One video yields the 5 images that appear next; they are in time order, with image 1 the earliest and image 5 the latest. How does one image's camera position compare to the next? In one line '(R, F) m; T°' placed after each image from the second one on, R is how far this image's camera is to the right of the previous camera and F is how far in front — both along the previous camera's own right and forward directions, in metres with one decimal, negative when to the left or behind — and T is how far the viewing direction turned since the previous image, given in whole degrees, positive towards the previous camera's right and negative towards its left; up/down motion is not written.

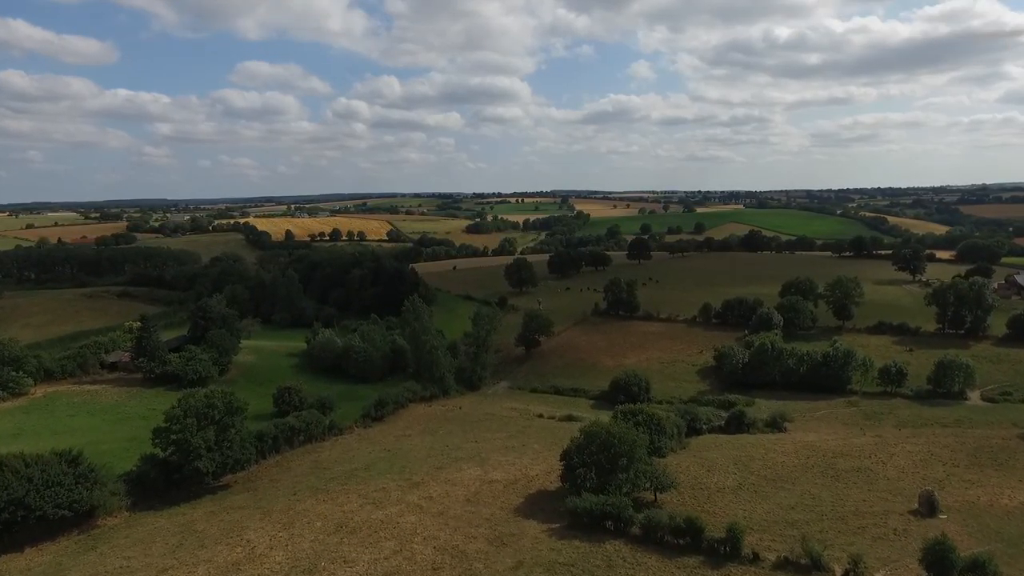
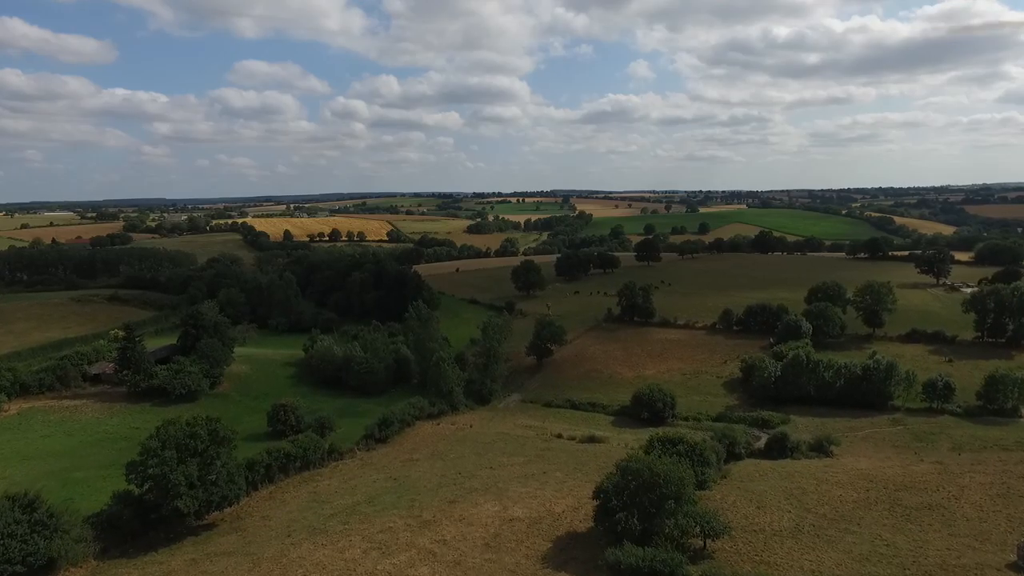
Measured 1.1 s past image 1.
(-0.9, +3.4) m; 0°
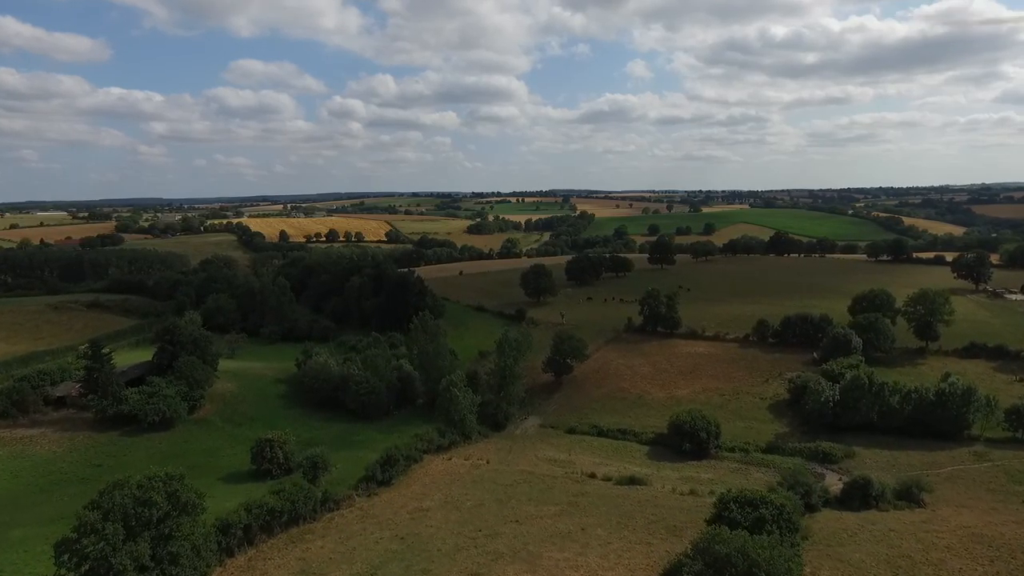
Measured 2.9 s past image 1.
(-1.2, +5.3) m; 0°
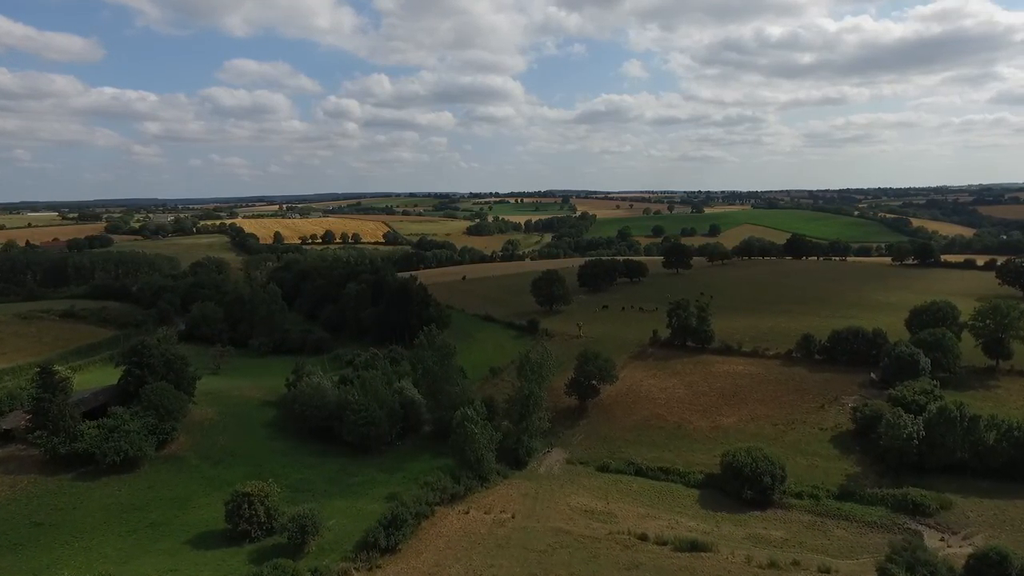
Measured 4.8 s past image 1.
(-1.4, +5.7) m; 0°
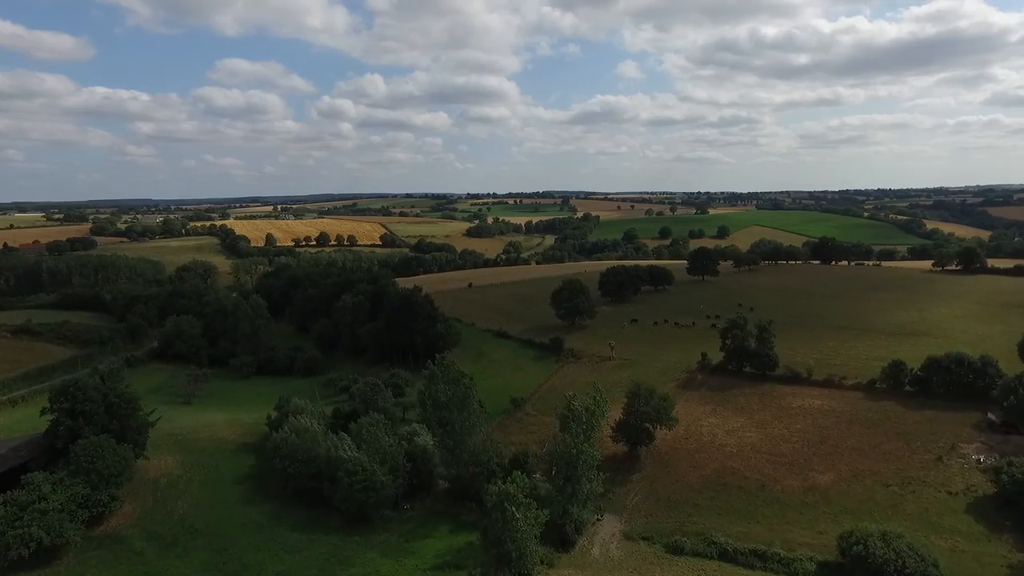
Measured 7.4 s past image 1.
(-1.9, +8.3) m; 0°
